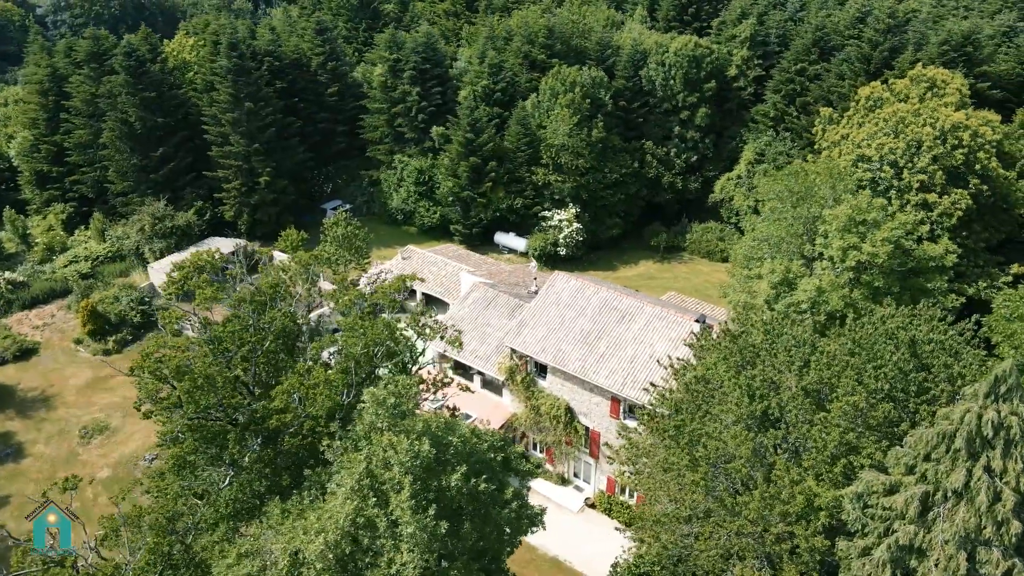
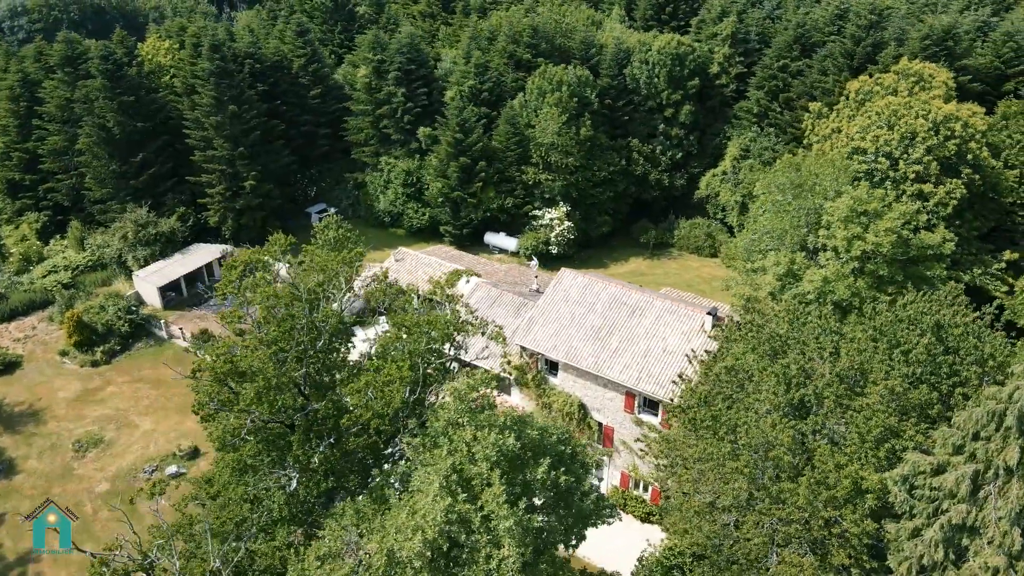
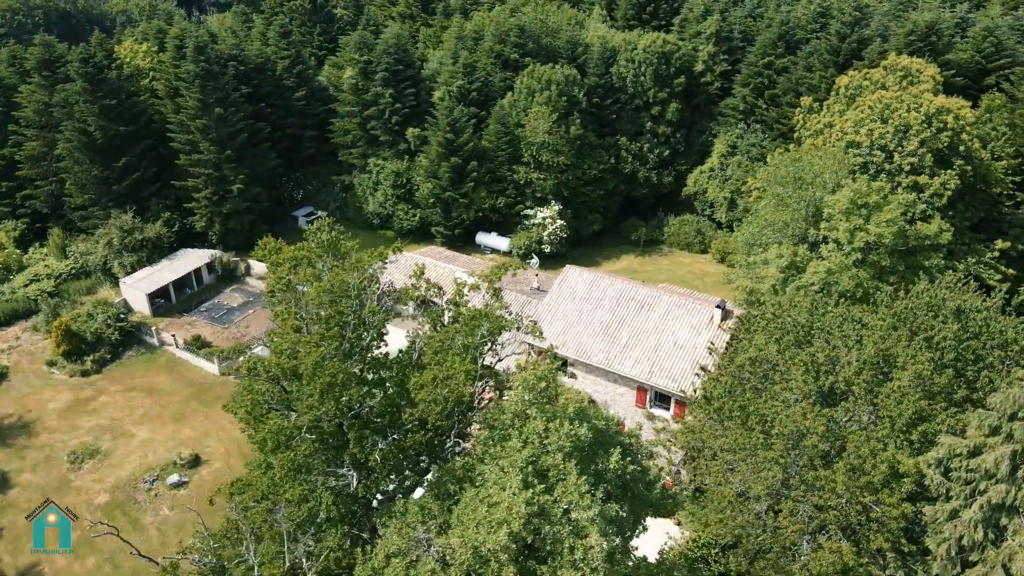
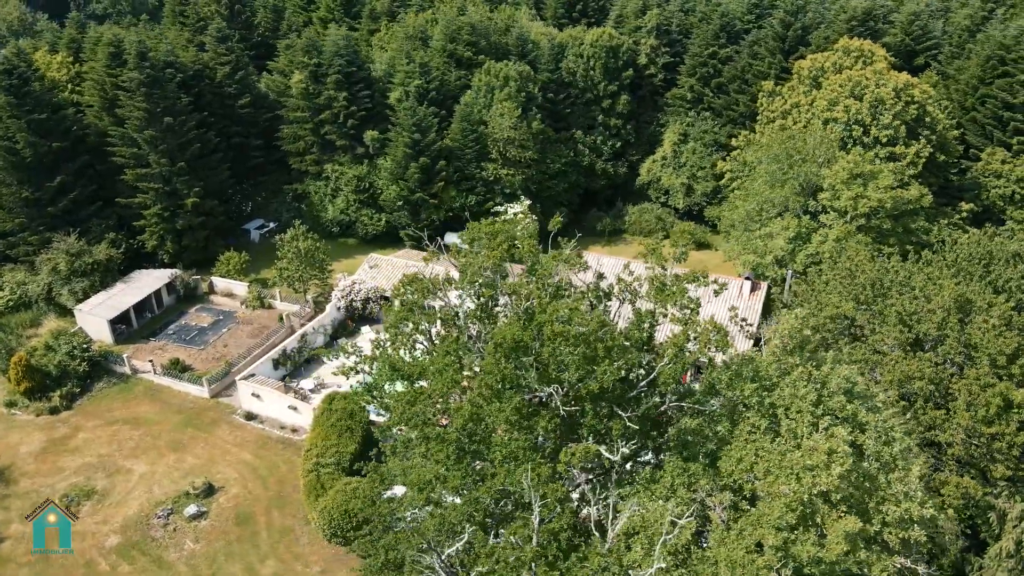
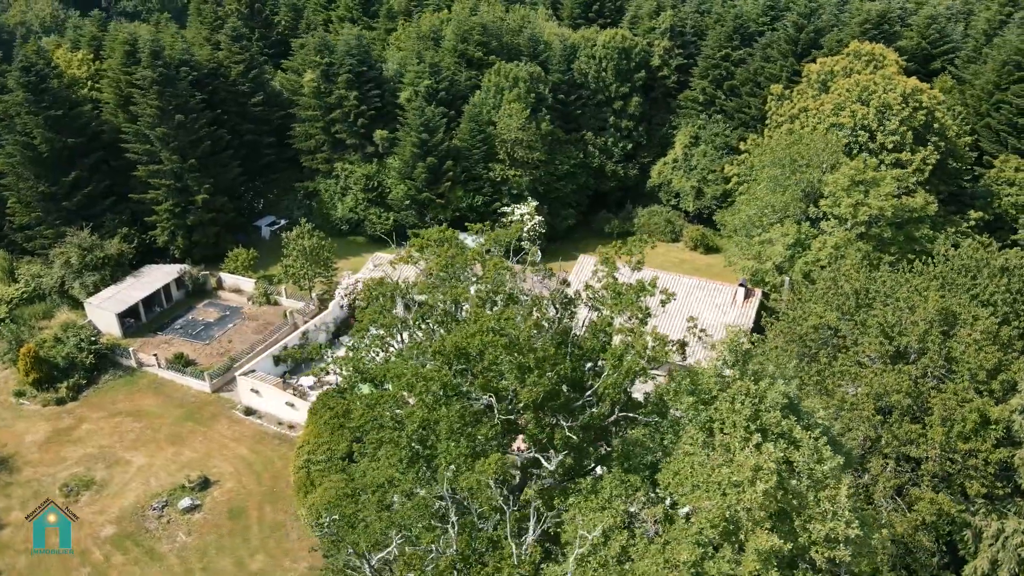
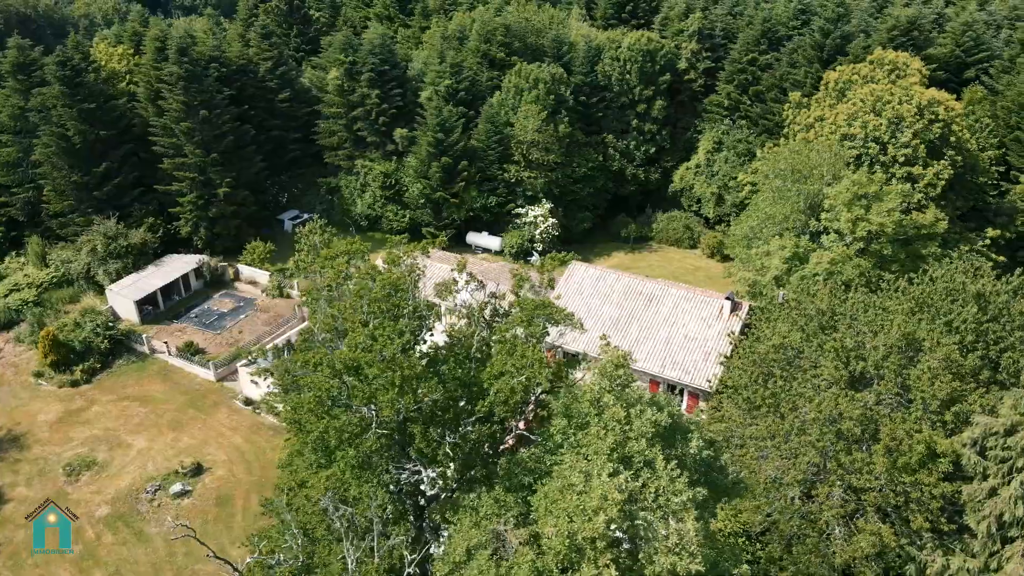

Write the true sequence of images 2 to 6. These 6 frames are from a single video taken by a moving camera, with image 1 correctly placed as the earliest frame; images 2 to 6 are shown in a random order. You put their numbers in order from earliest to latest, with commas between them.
2, 3, 6, 5, 4
